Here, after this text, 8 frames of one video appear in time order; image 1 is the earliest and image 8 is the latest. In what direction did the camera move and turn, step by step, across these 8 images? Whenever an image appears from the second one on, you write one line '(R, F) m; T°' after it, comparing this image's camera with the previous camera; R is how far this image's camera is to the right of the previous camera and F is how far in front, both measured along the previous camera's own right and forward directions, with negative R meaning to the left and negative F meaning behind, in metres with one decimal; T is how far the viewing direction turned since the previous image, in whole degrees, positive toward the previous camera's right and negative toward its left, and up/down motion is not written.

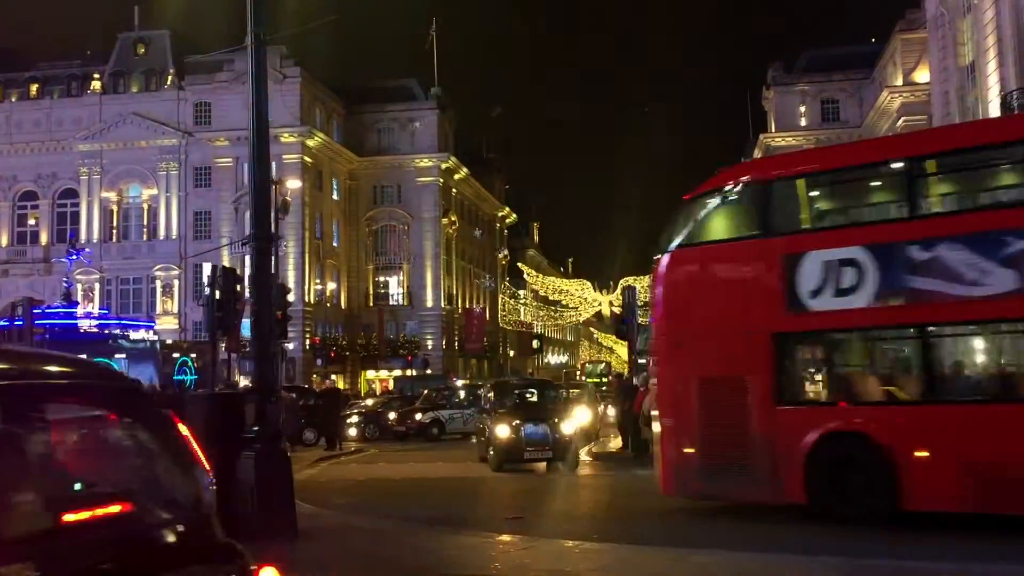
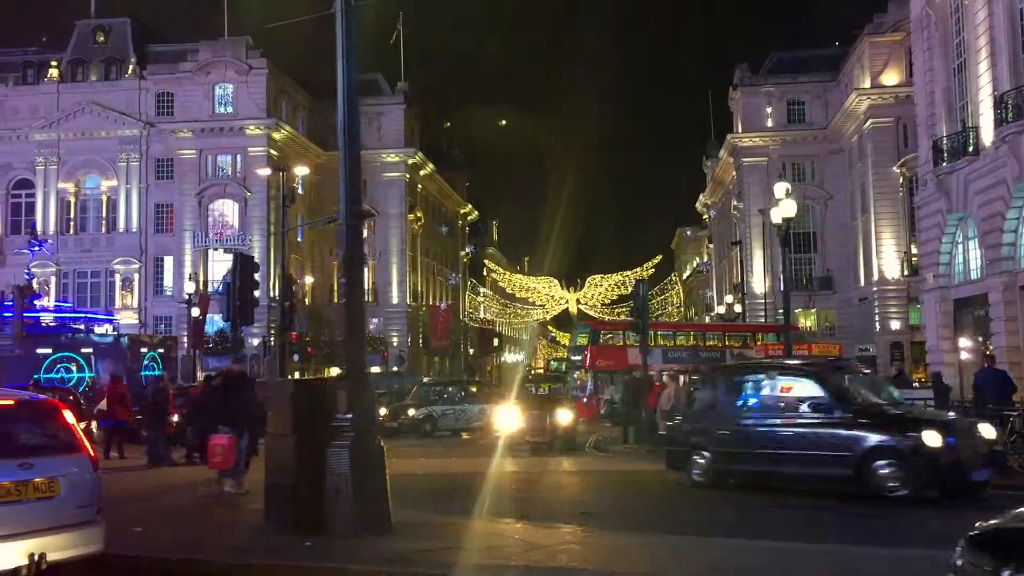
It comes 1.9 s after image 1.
(-1.2, +0.4) m; +3°
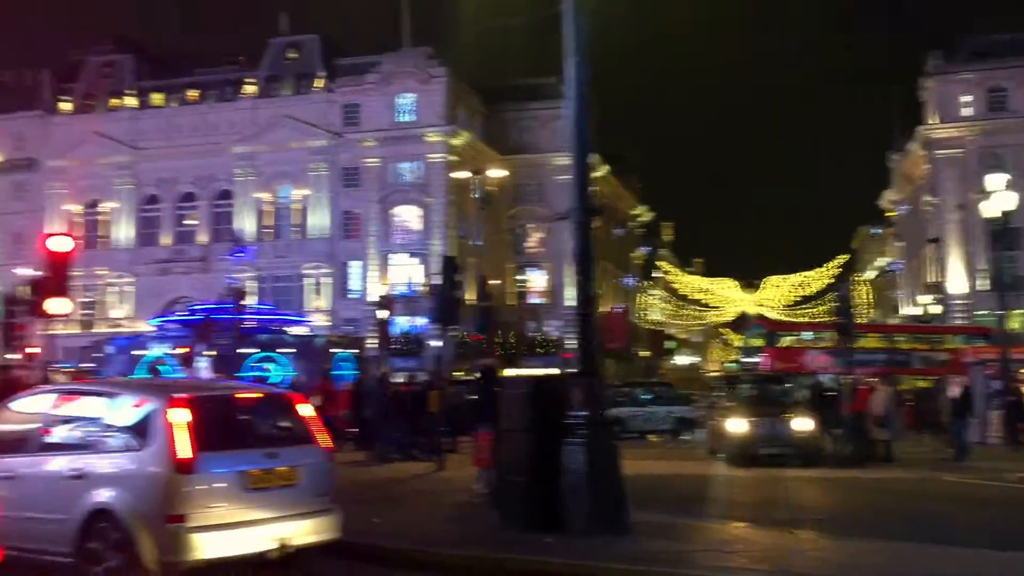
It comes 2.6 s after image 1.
(-0.5, 0.0) m; -10°
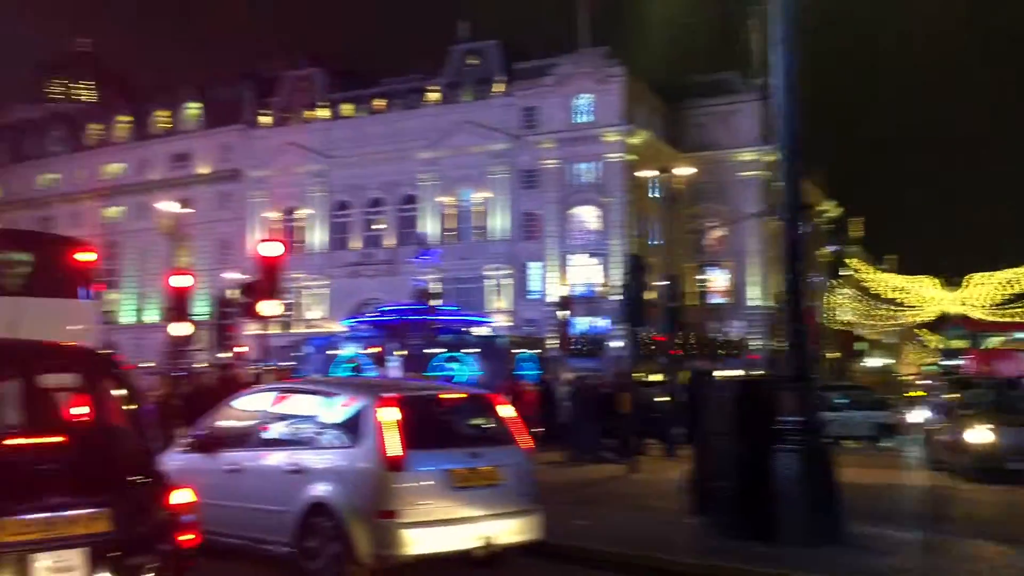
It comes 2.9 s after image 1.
(-0.2, 0.0) m; -10°
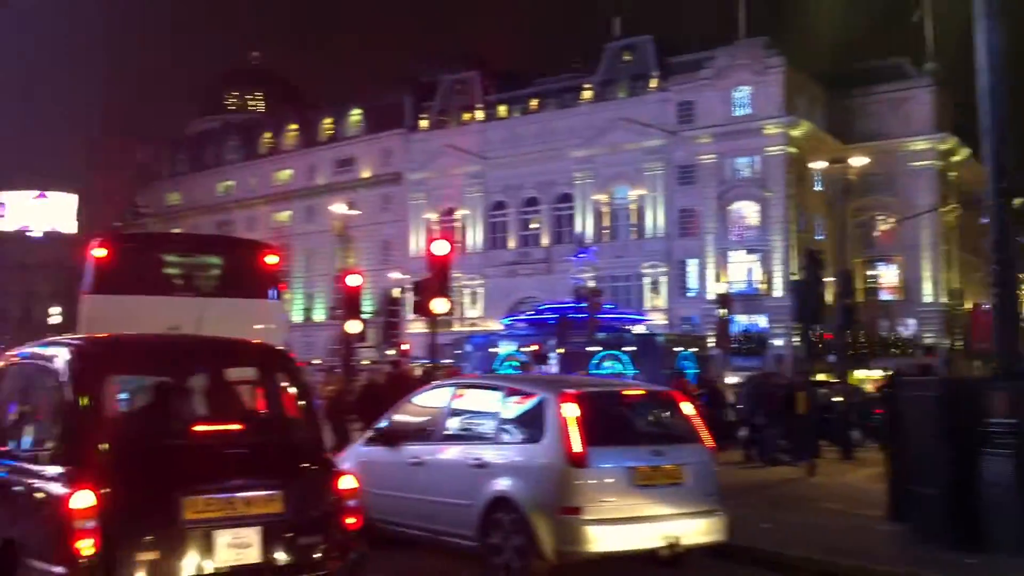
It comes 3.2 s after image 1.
(-0.2, 0.0) m; -9°
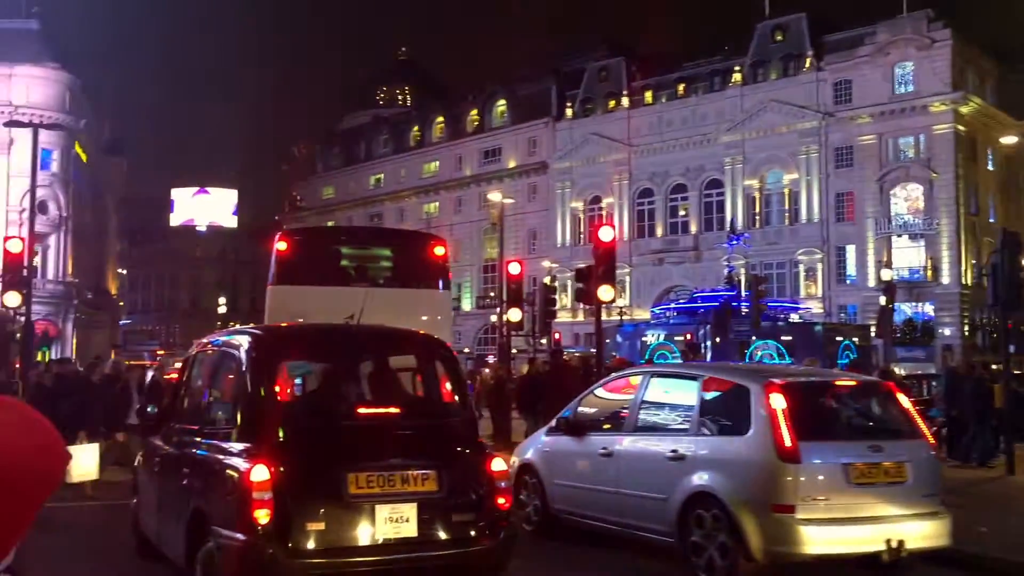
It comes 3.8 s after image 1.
(-0.5, +0.3) m; -8°
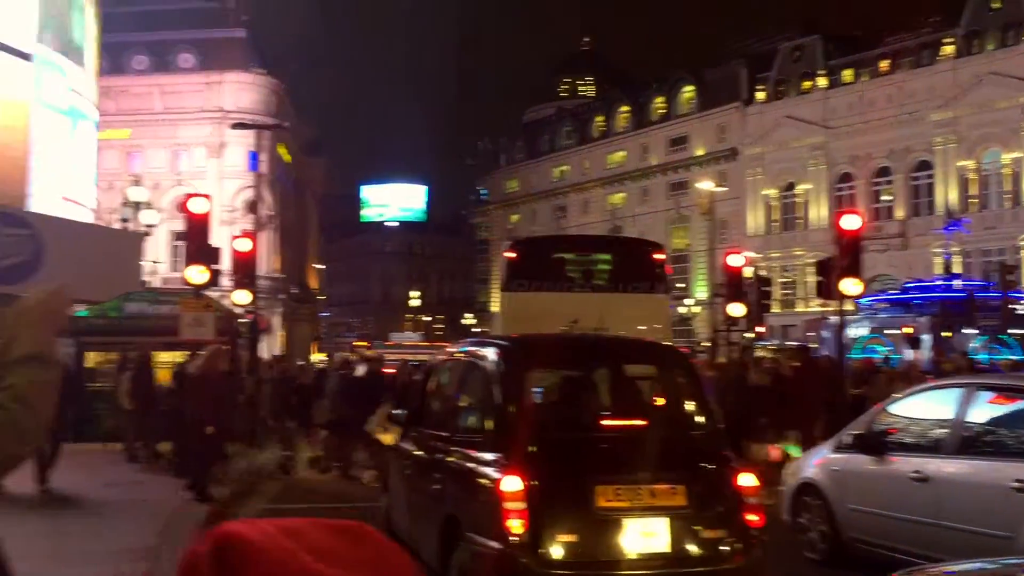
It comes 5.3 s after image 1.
(-1.0, +0.8) m; -10°
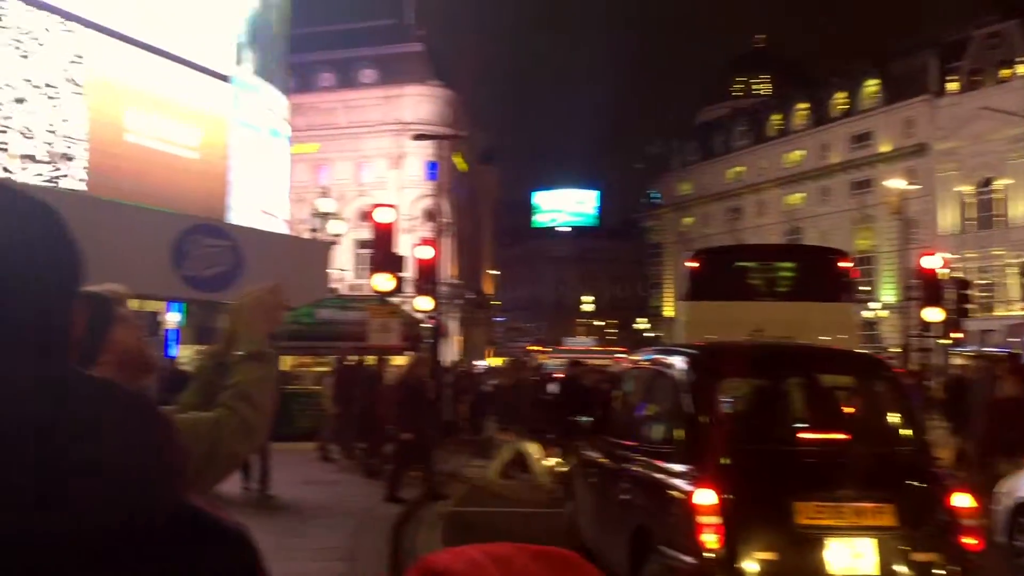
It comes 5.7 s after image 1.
(-0.2, 0.0) m; -10°
